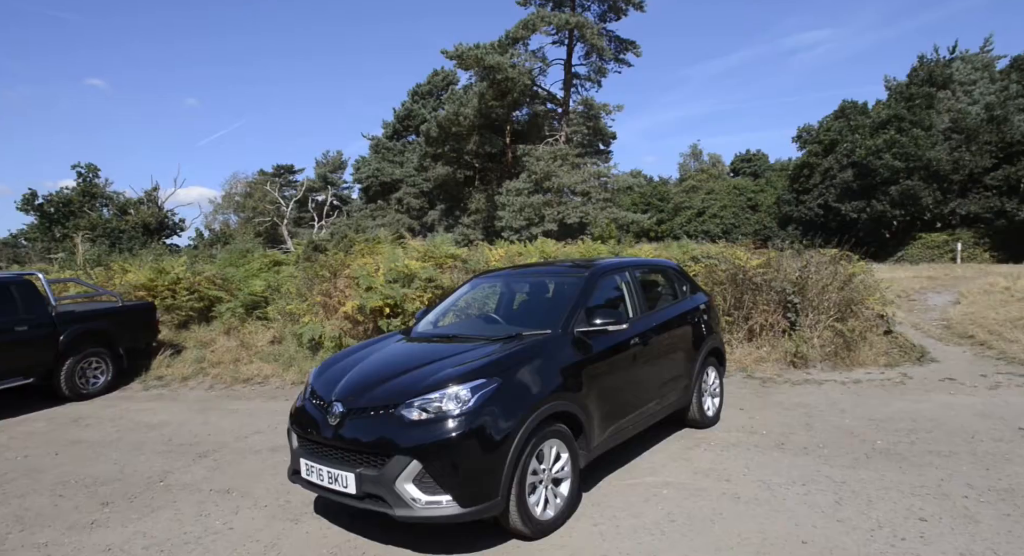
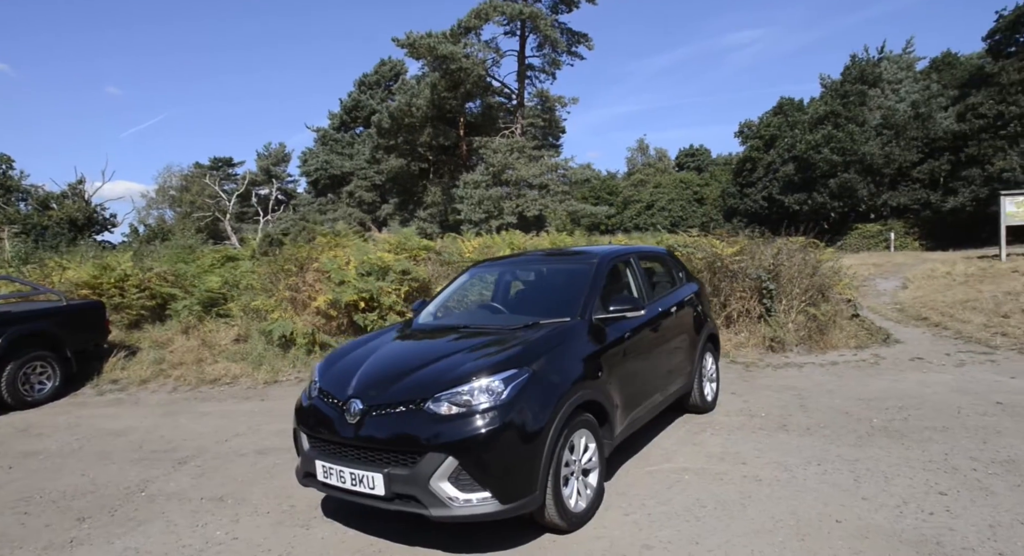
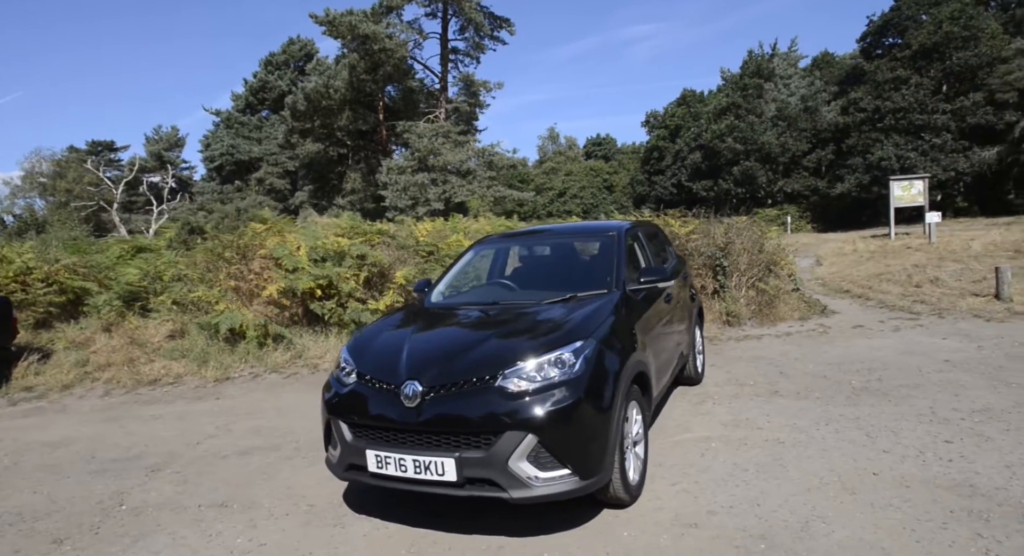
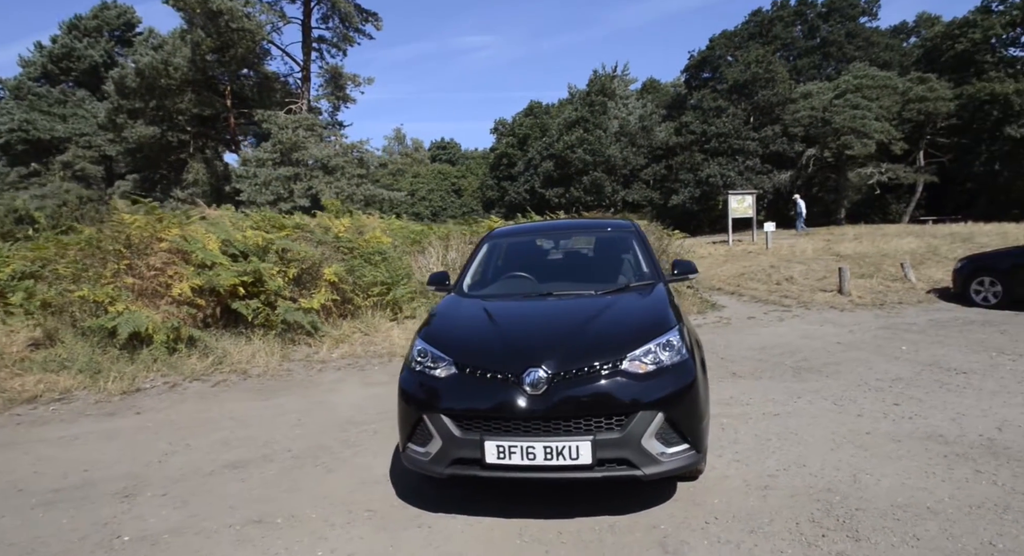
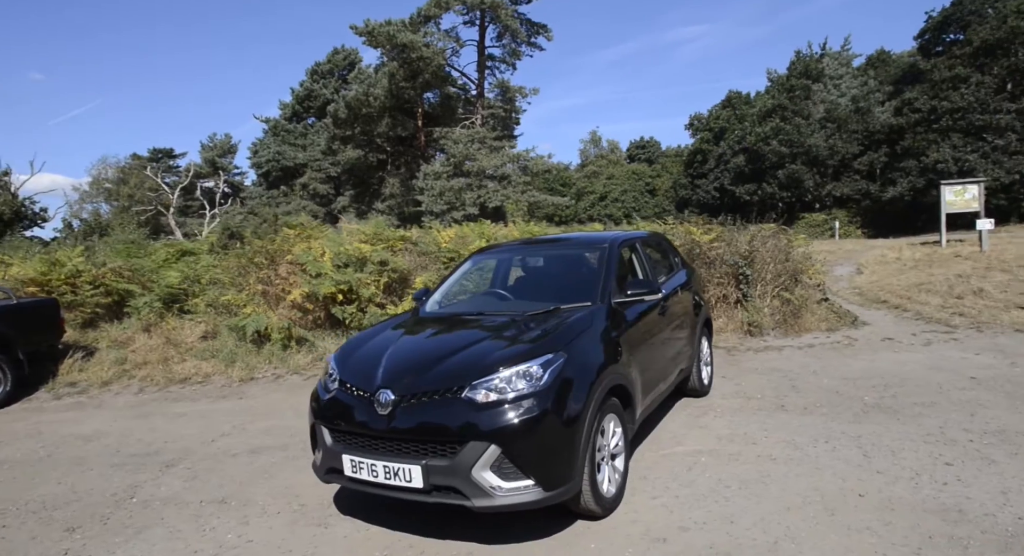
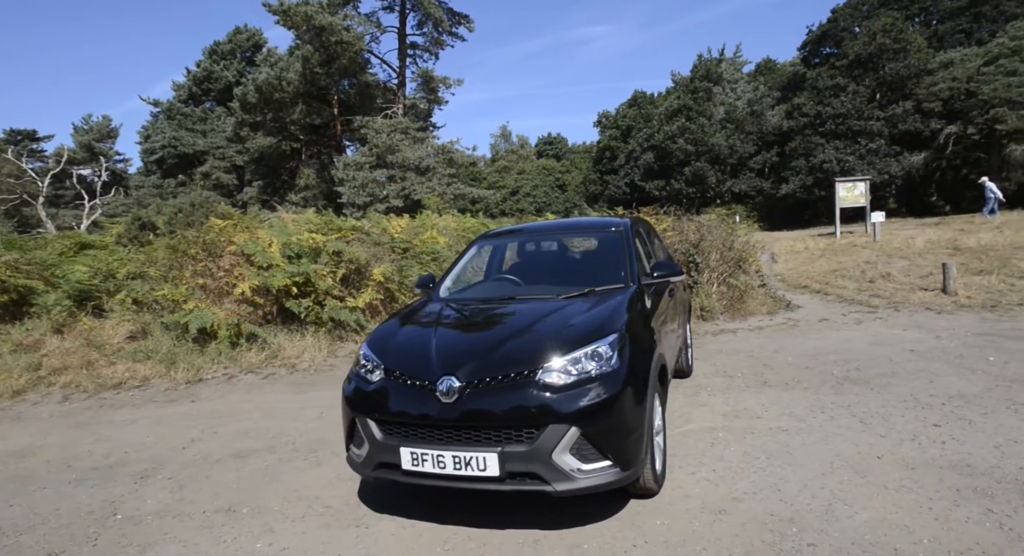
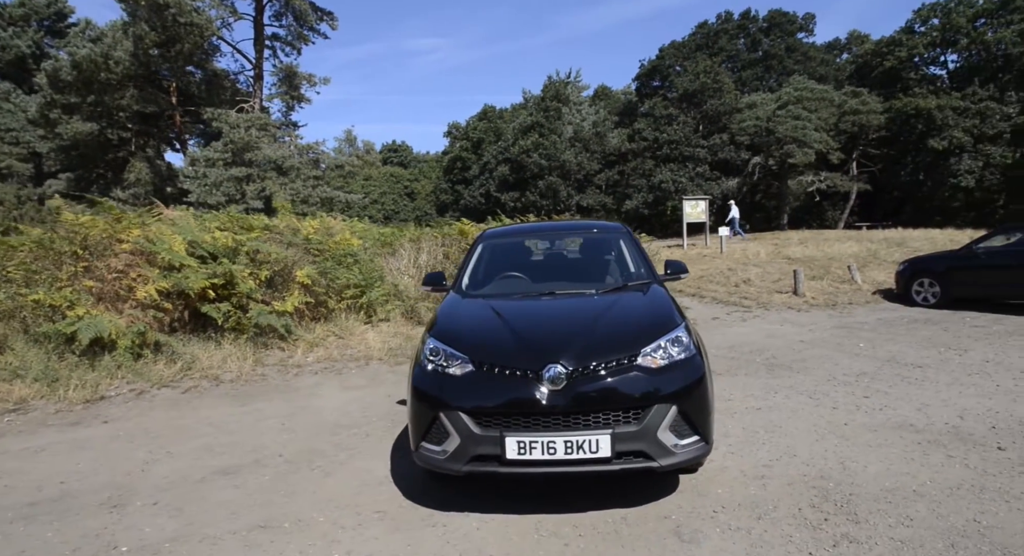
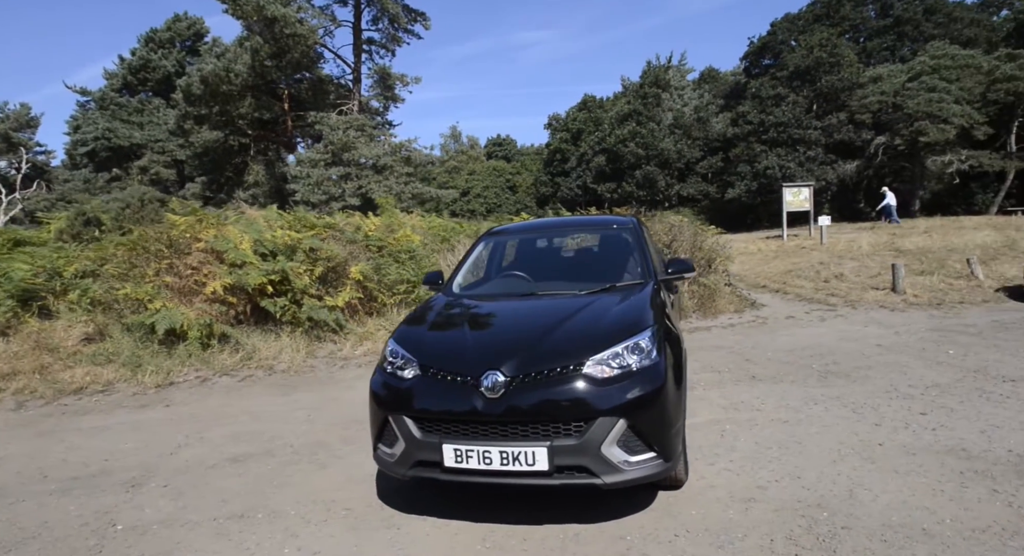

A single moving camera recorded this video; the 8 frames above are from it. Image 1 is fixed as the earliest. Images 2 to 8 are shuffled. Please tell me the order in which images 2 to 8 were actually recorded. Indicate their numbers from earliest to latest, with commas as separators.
2, 5, 3, 6, 8, 4, 7
